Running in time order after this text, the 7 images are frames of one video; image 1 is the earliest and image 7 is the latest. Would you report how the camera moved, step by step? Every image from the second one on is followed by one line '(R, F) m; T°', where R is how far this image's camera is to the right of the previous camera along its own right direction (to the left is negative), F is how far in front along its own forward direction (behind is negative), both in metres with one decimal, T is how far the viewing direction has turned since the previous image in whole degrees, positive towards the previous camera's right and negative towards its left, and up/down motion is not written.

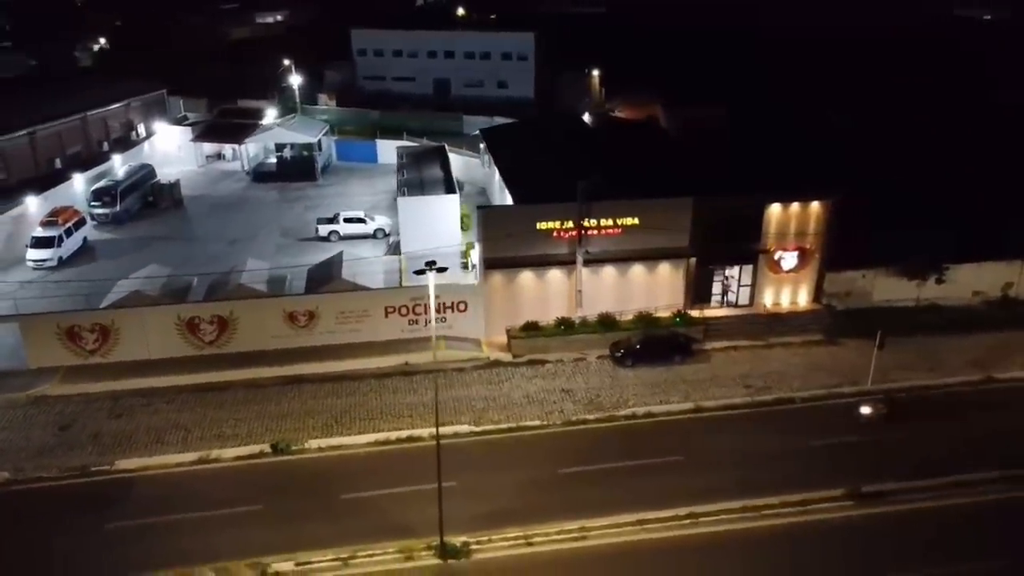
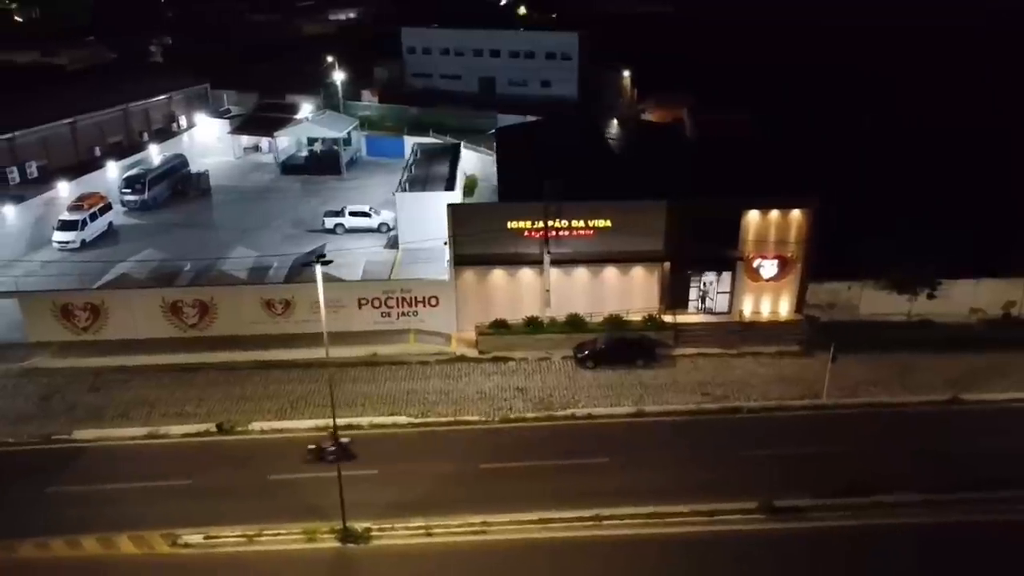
(+4.0, -0.2) m; -6°
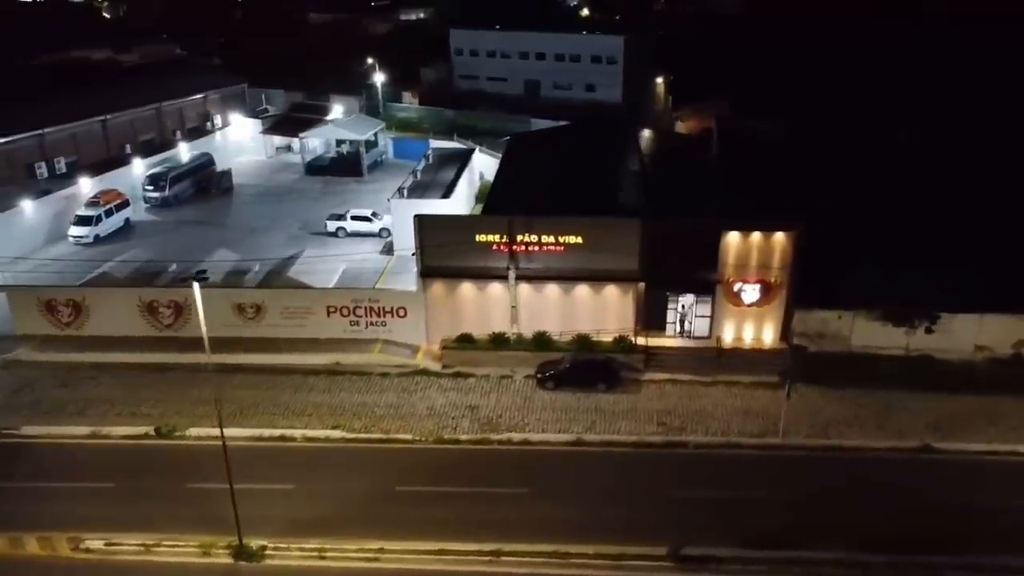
(+4.0, +0.9) m; -6°
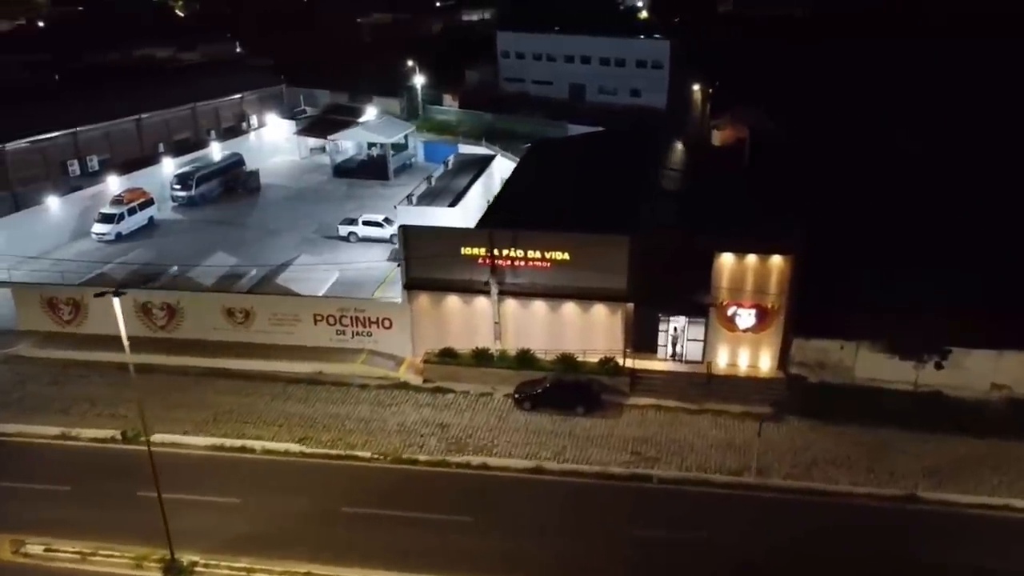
(+2.9, +0.9) m; -5°
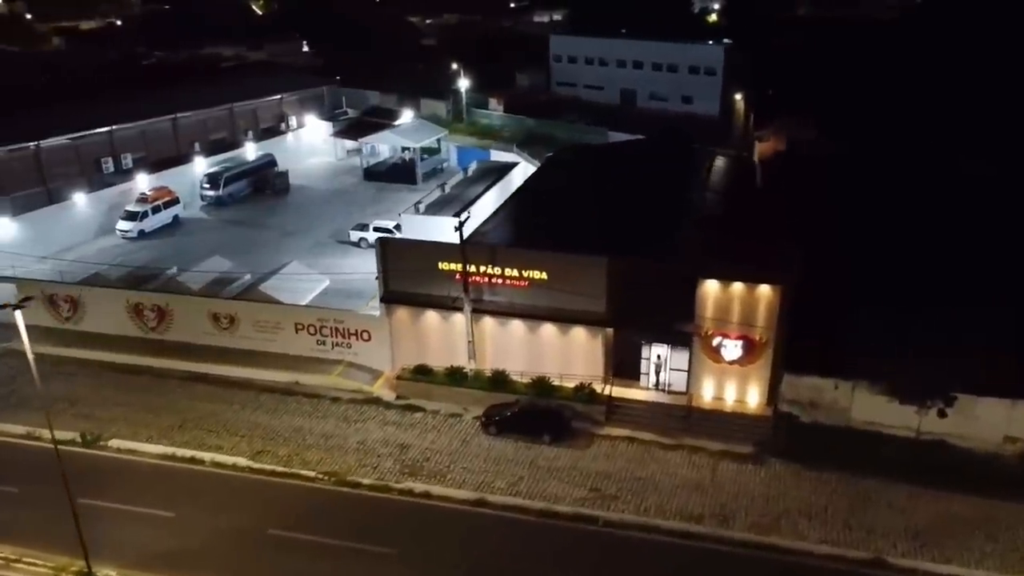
(+3.4, +1.2) m; -6°
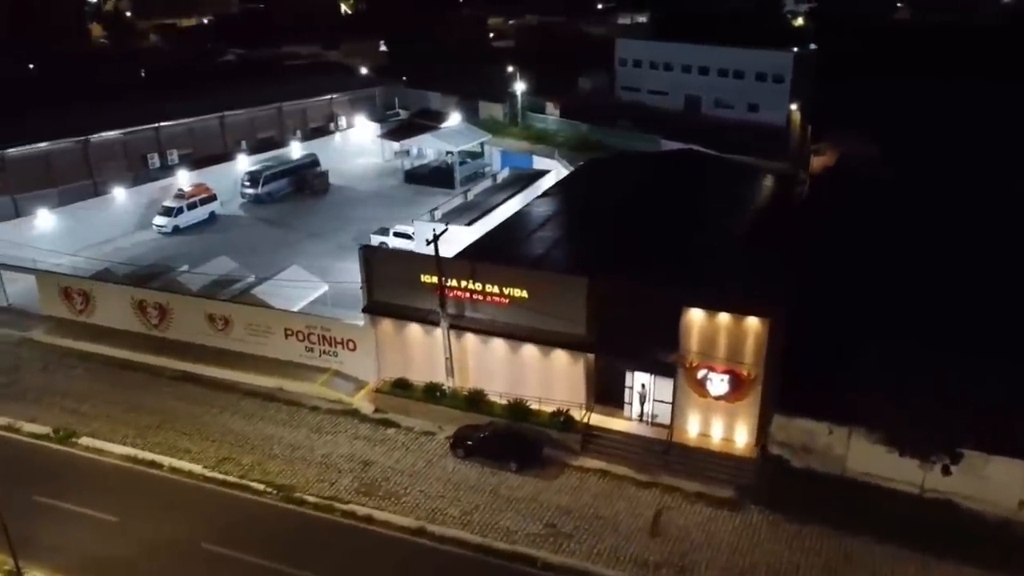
(+3.4, +1.3) m; -6°
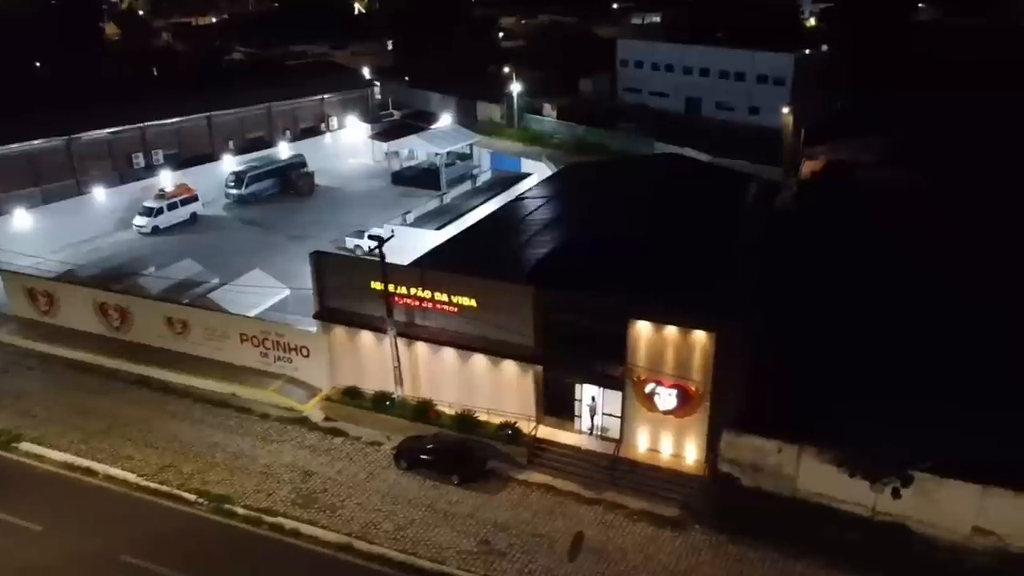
(+2.2, +0.6) m; -2°
